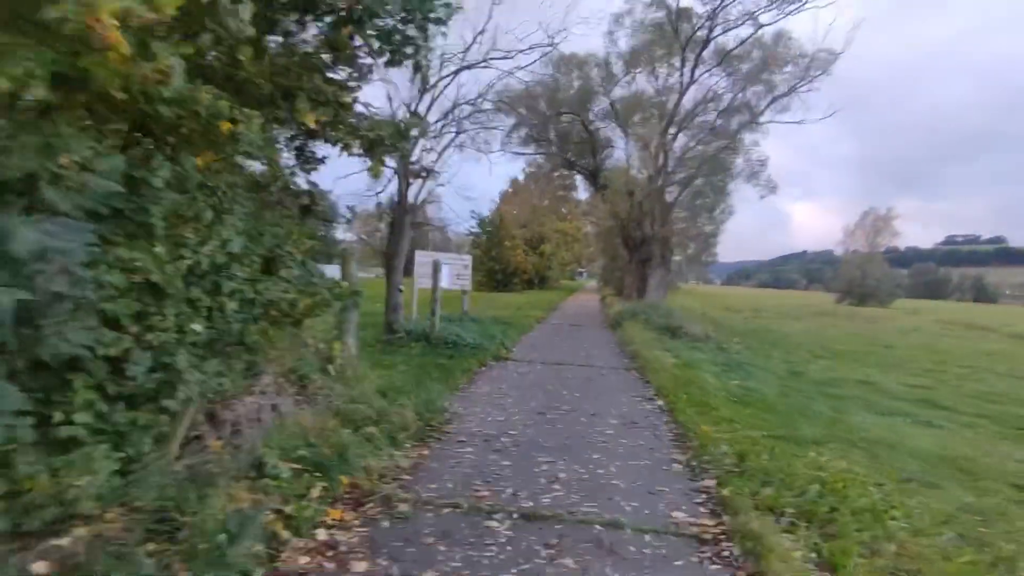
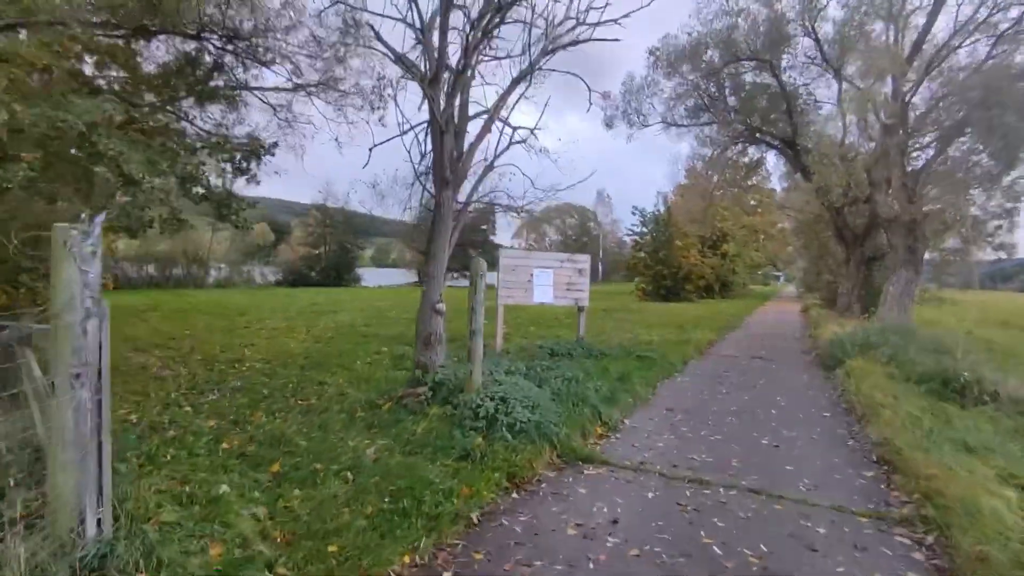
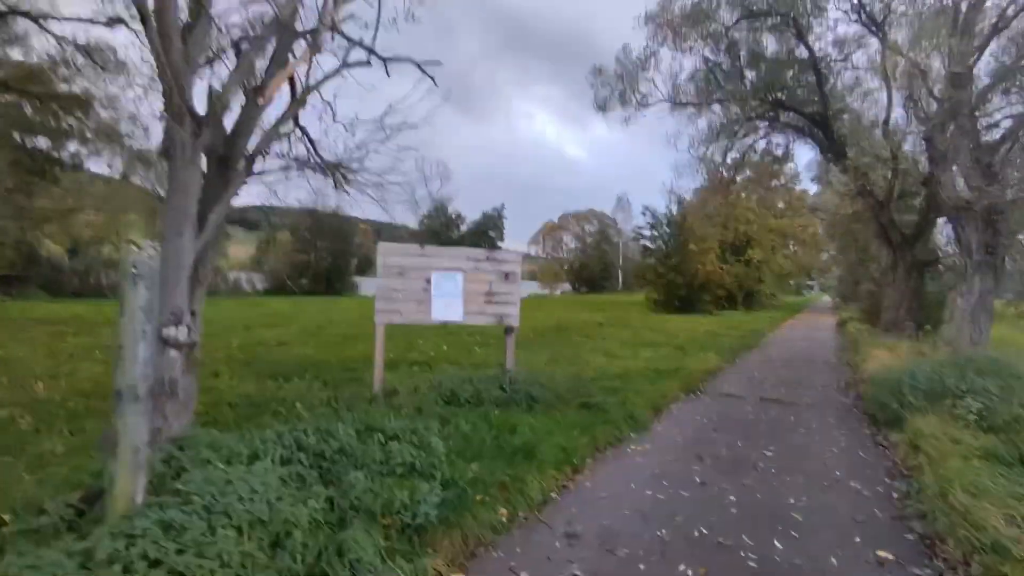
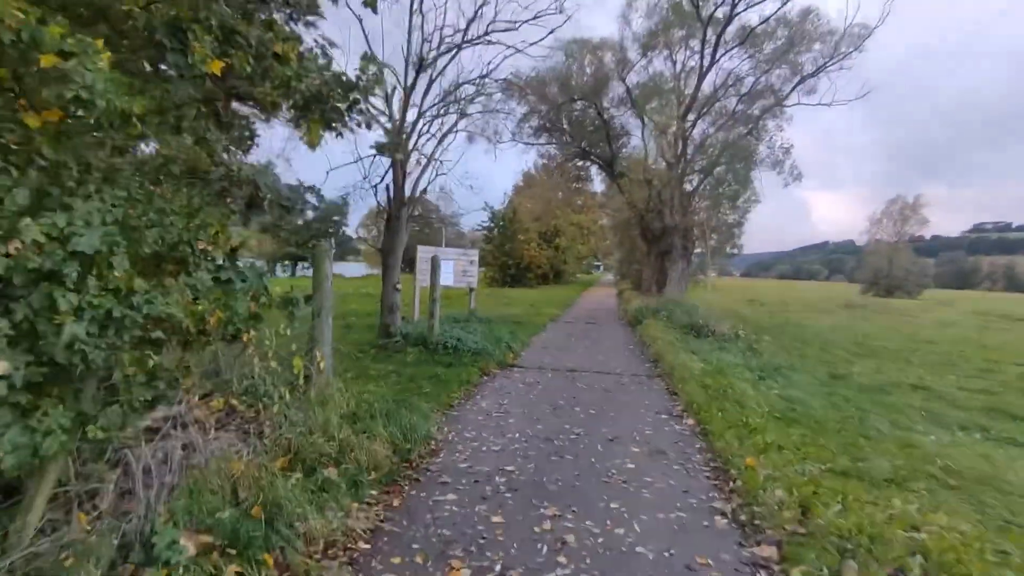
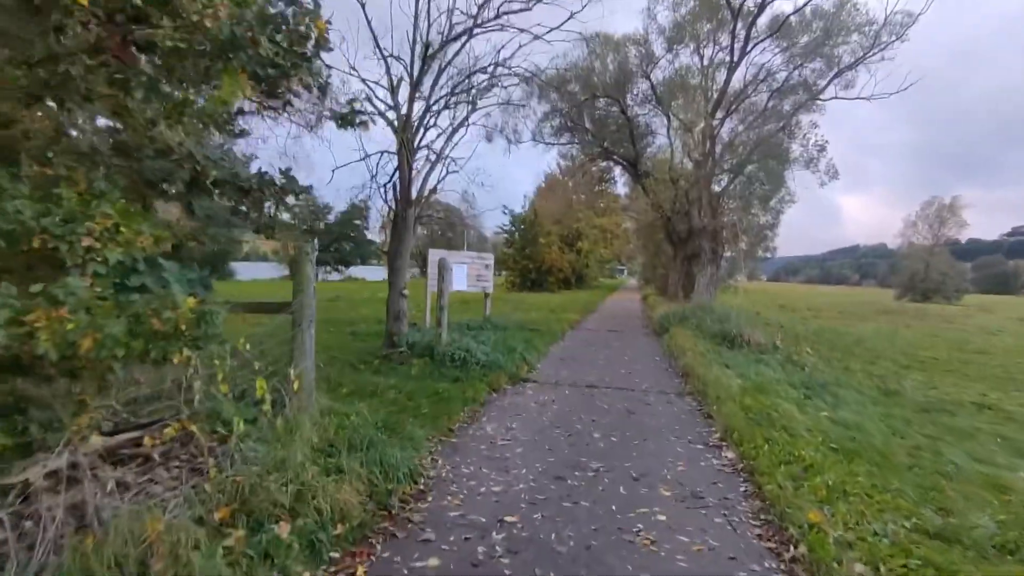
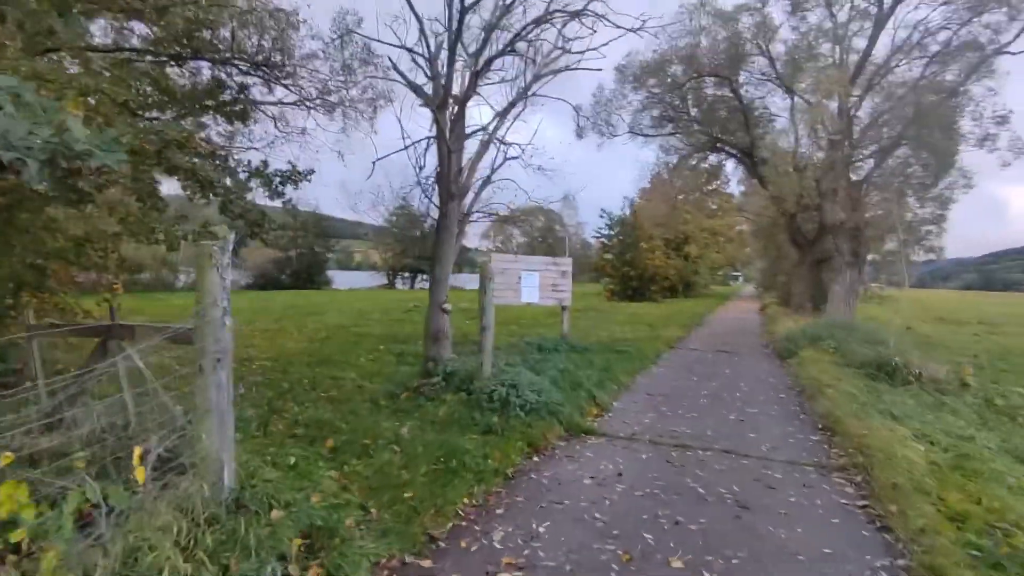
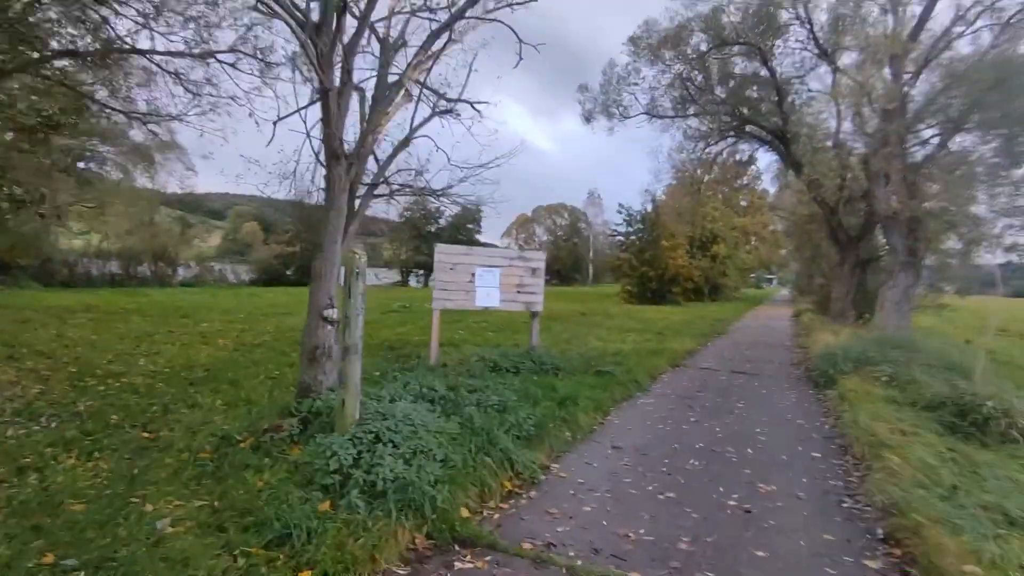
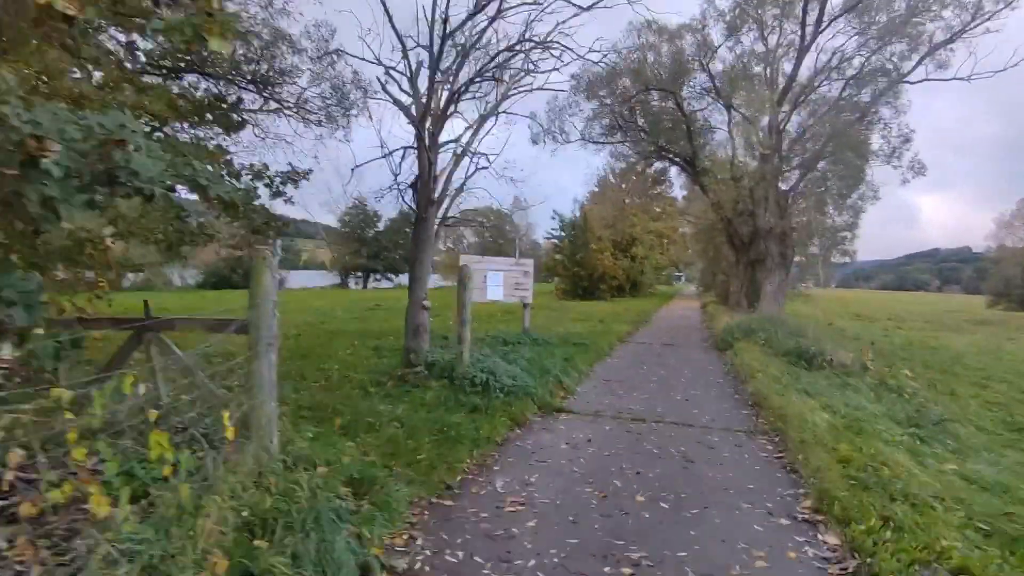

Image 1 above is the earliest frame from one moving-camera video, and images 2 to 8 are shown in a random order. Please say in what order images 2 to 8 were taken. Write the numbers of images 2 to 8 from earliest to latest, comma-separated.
4, 5, 8, 6, 2, 7, 3
